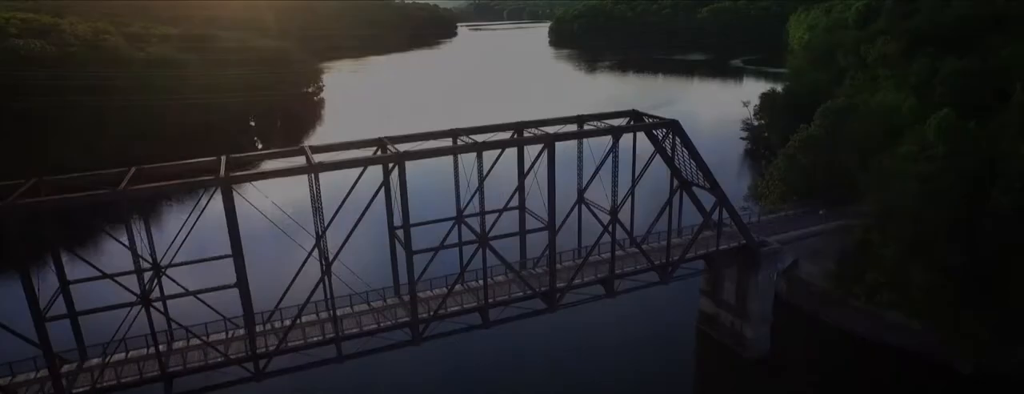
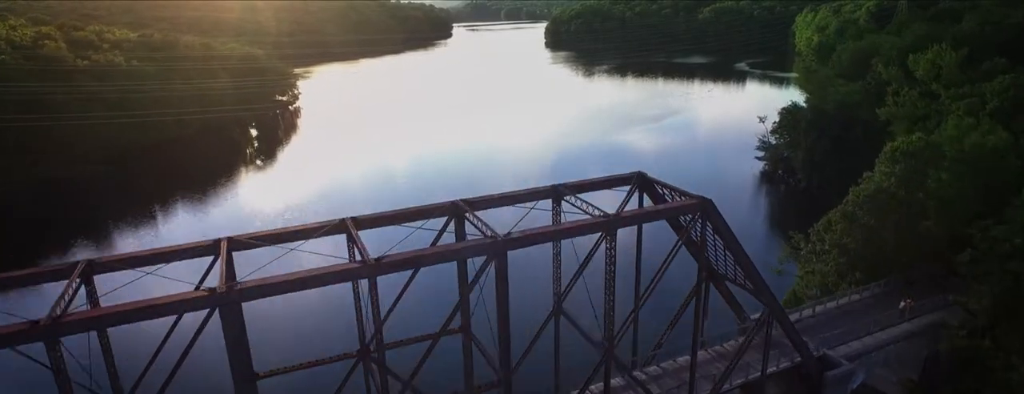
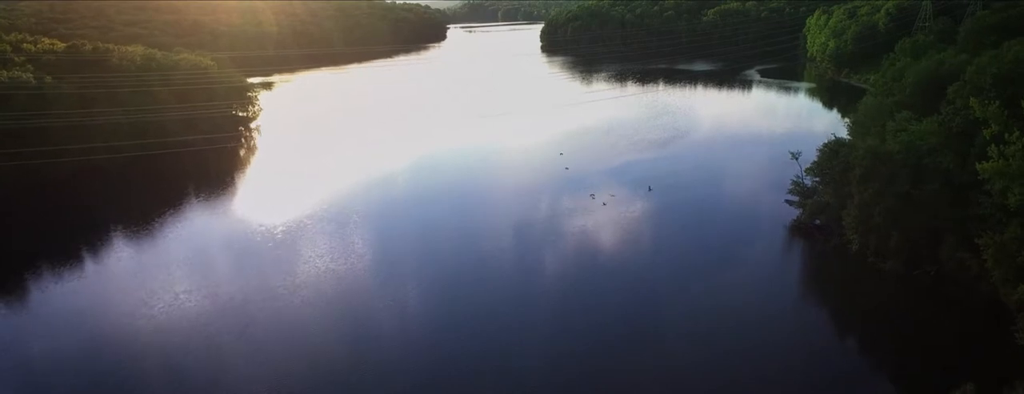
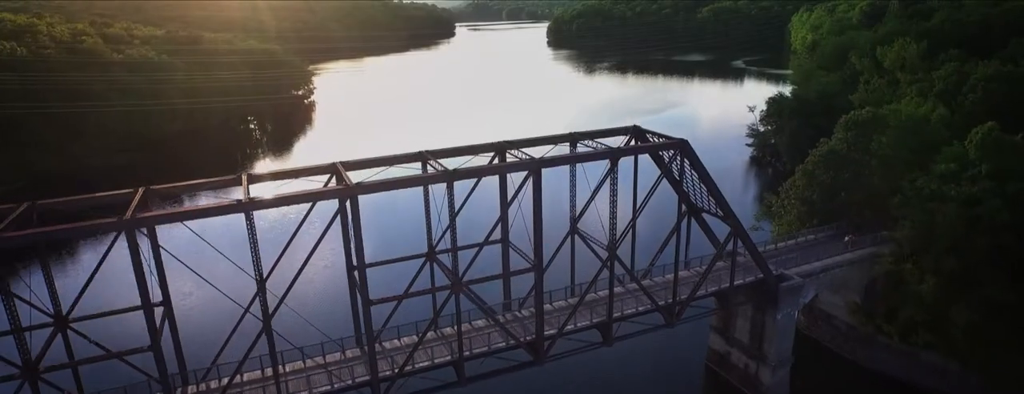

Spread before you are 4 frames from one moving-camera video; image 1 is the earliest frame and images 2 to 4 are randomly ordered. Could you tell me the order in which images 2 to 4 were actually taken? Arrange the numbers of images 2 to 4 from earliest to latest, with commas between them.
4, 2, 3
